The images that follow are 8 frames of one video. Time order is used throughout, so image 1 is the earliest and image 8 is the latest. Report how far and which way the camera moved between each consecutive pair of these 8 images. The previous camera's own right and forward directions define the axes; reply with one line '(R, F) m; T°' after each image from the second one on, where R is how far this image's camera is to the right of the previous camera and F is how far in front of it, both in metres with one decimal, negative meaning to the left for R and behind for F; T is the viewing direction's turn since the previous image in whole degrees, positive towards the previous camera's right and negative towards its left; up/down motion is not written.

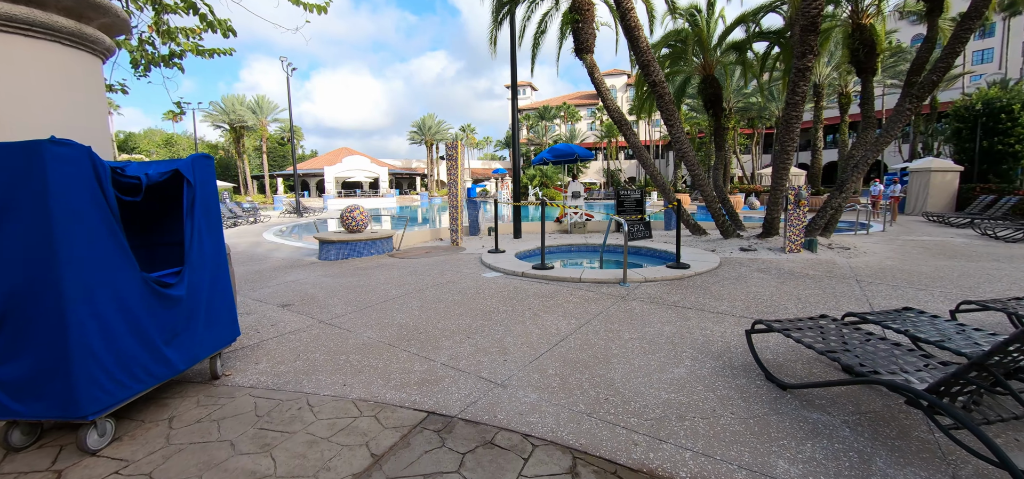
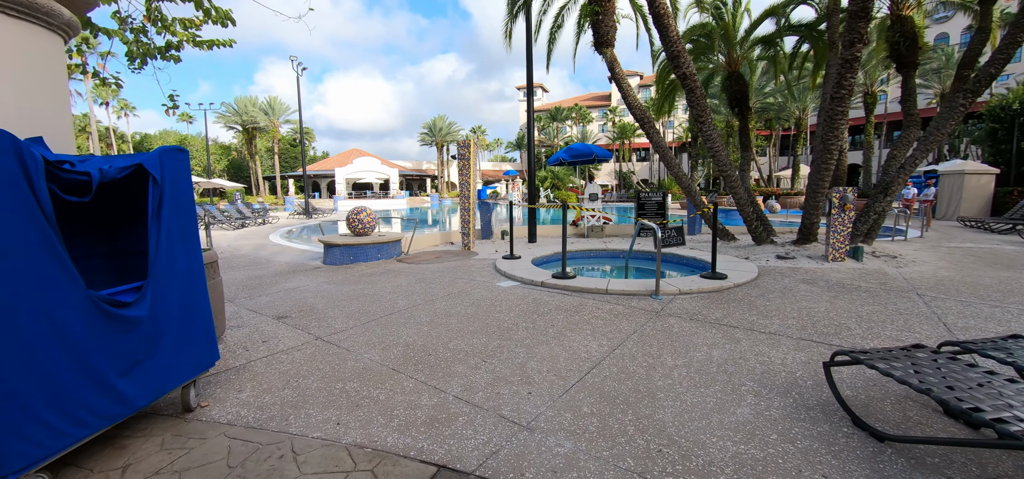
(-0.1, +0.6) m; -1°
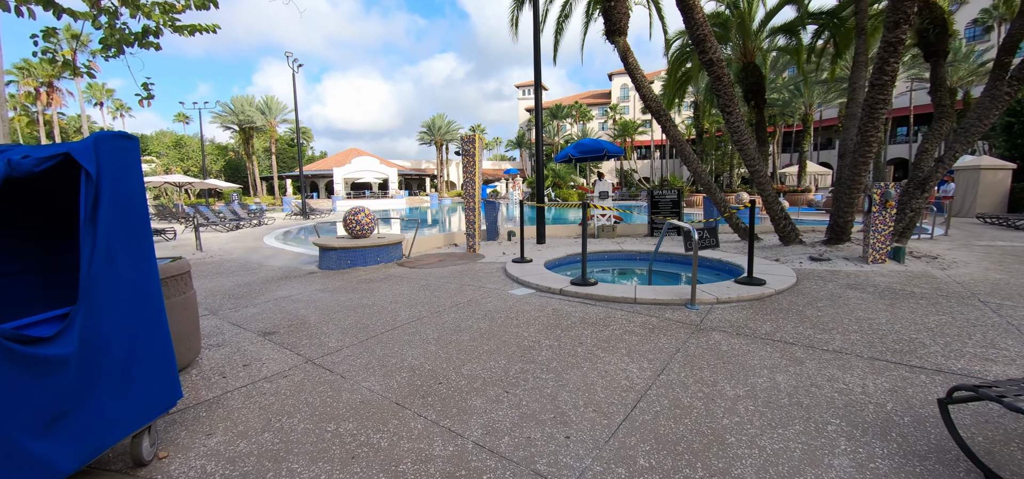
(-0.2, +0.6) m; 0°
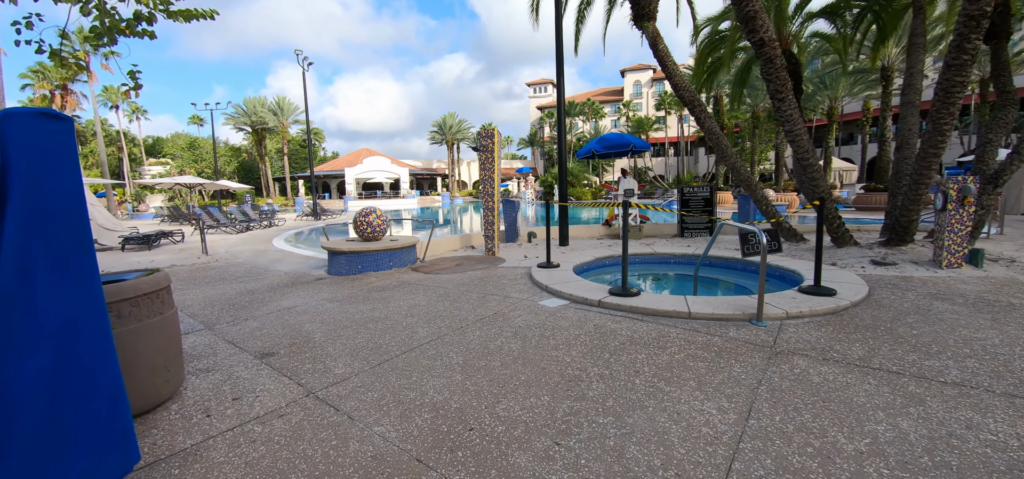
(-0.2, +0.7) m; -1°
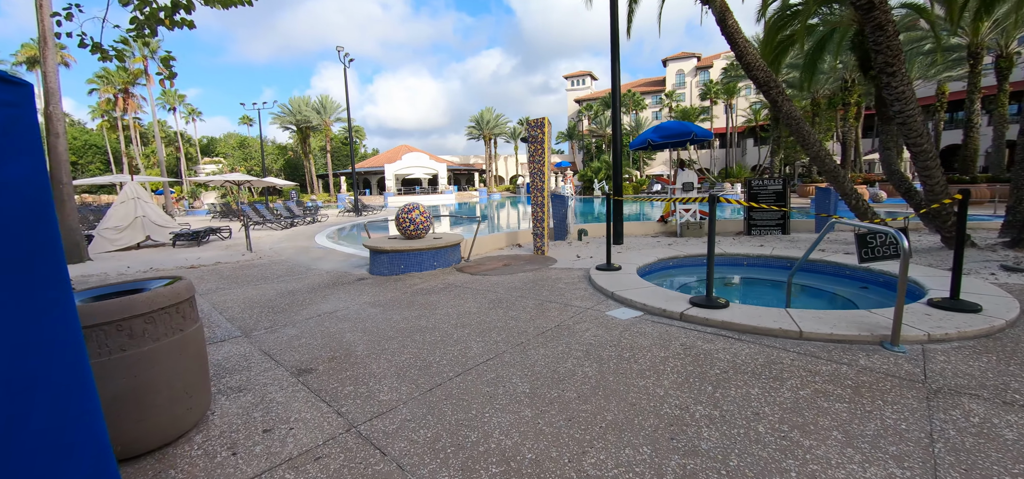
(-0.3, +0.6) m; -5°
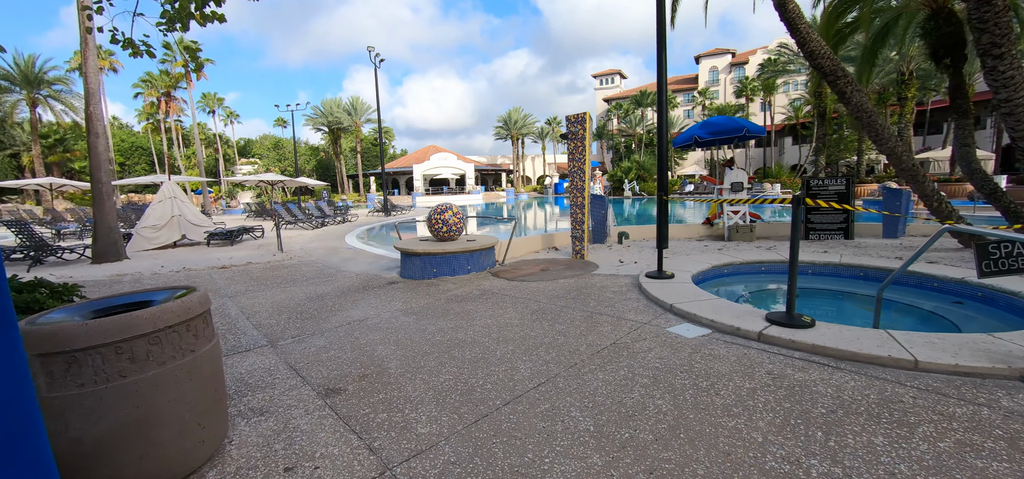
(-0.2, +0.5) m; -3°
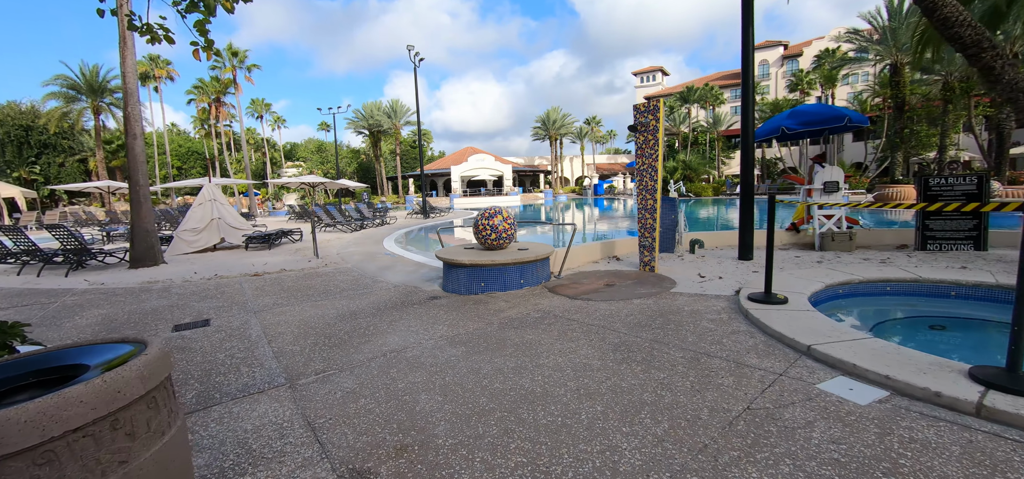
(-0.3, +0.9) m; -5°
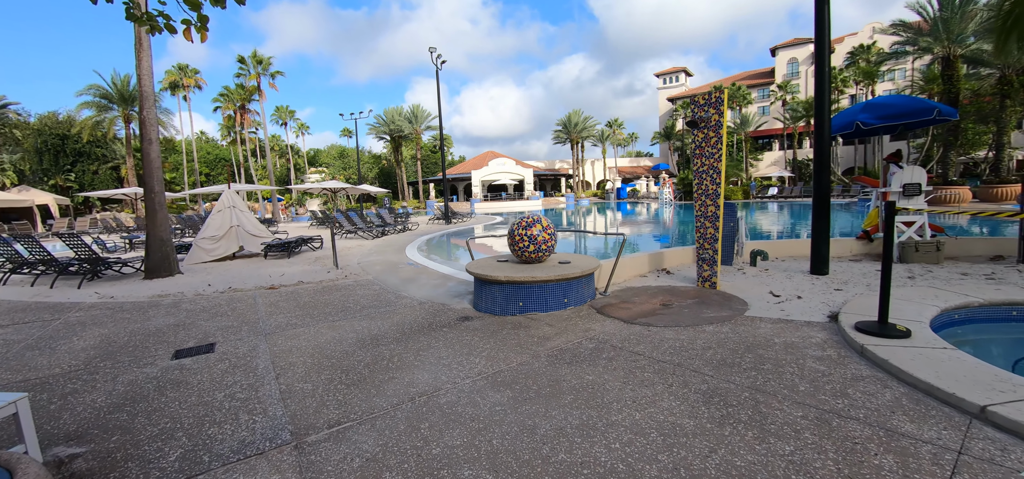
(-0.3, +0.7) m; -3°
